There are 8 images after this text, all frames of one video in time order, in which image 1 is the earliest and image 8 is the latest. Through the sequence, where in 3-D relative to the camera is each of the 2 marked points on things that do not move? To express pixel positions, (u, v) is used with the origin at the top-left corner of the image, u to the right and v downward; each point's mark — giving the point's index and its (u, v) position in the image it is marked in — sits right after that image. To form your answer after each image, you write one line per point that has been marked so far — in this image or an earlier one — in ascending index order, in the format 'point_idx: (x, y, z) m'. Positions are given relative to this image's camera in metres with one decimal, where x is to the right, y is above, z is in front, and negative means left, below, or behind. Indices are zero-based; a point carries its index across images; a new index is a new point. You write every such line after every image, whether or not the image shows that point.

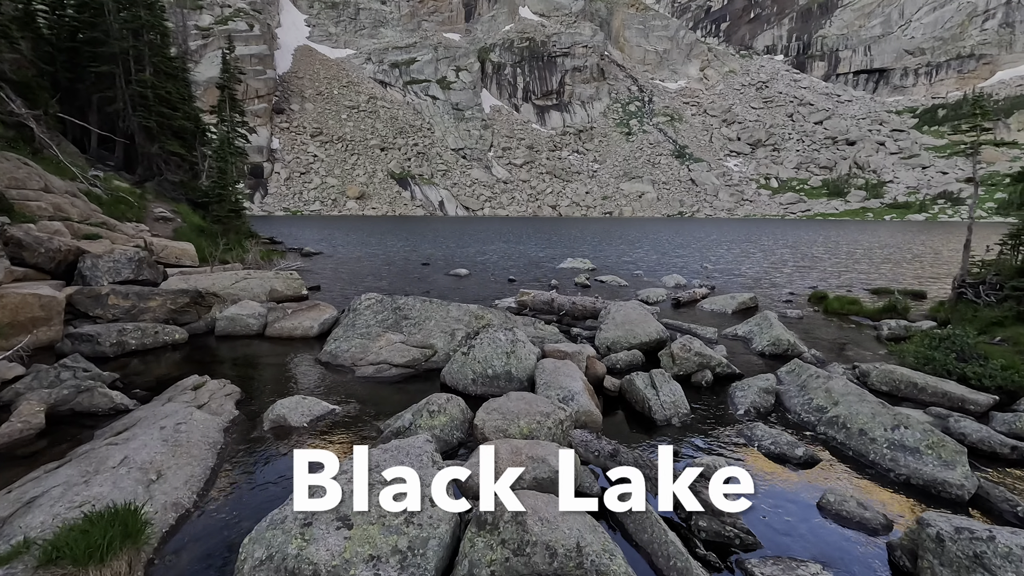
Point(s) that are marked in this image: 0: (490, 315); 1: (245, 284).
0: (-0.6, -0.7, +14.6) m
1: (-10.0, +0.1, +19.9) m
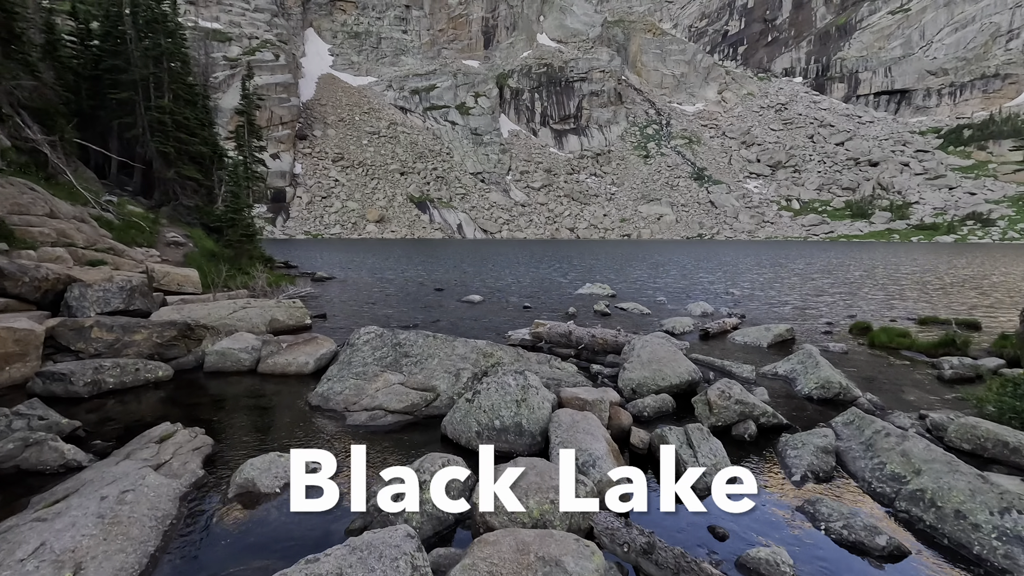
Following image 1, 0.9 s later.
0: (-0.3, -1.5, +13.1) m
1: (-9.5, -0.9, +18.8) m
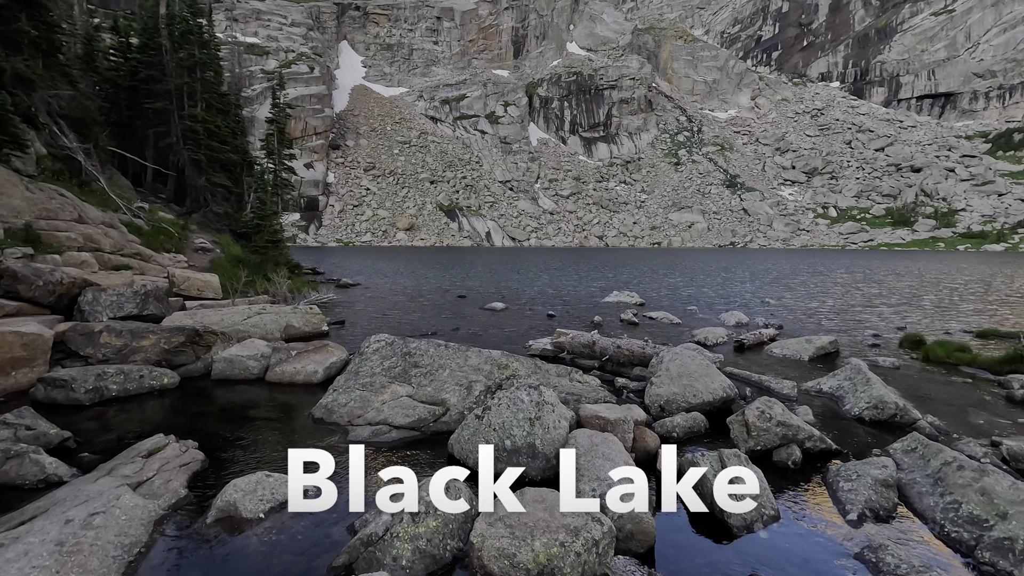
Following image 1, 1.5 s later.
0: (+0.1, -1.7, +12.2) m
1: (-8.8, -1.1, +18.4) m
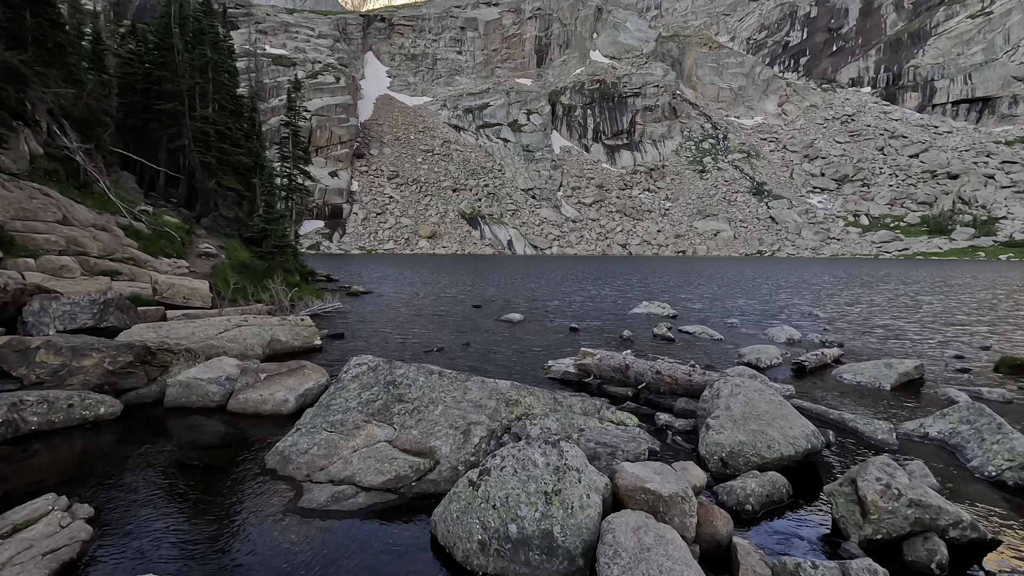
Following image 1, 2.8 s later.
0: (+0.3, -1.9, +9.5) m
1: (-8.3, -1.4, +16.0) m
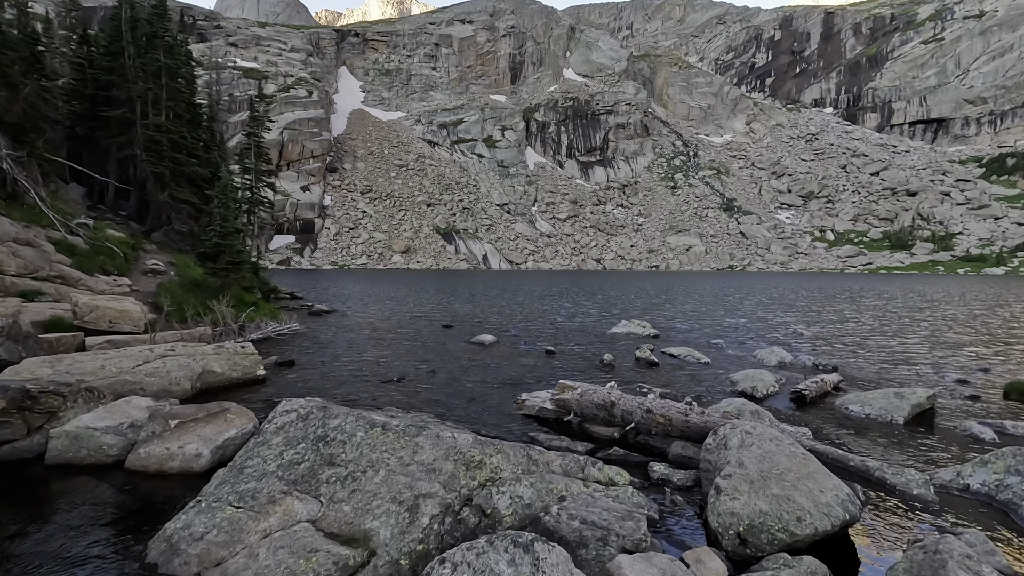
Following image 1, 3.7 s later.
0: (-0.2, -2.3, +7.6) m
1: (-9.1, -2.0, +13.7) m
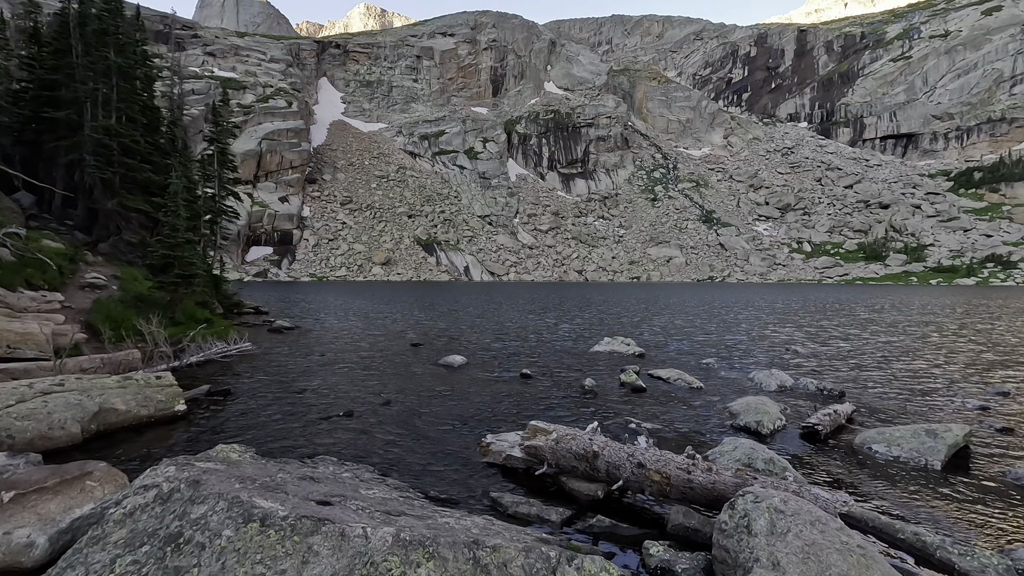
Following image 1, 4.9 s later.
0: (-0.8, -2.6, +5.3) m
1: (-9.9, -2.4, +11.1) m
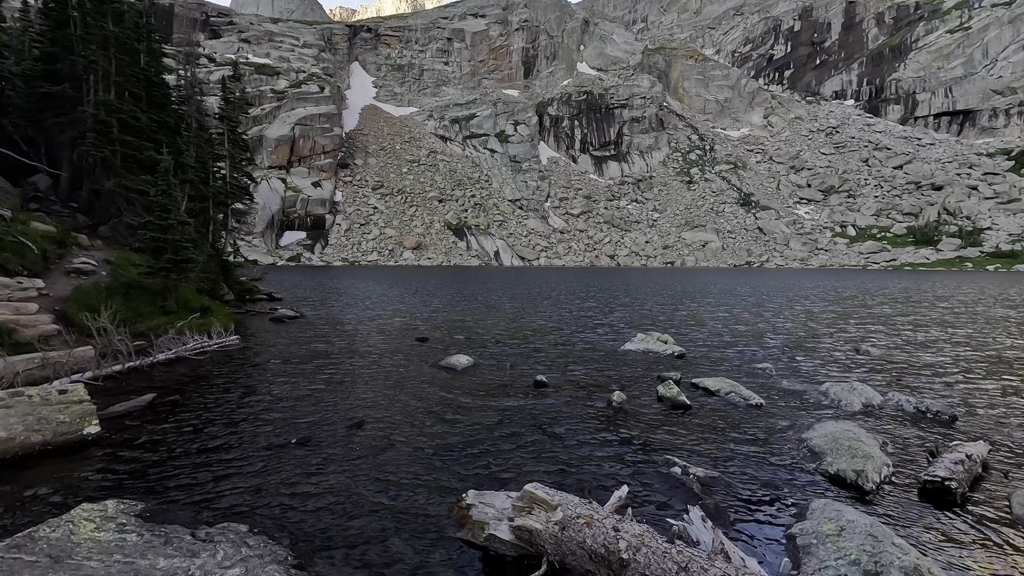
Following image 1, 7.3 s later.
0: (-1.3, -2.7, +1.9) m
1: (-10.0, -2.3, +8.2) m
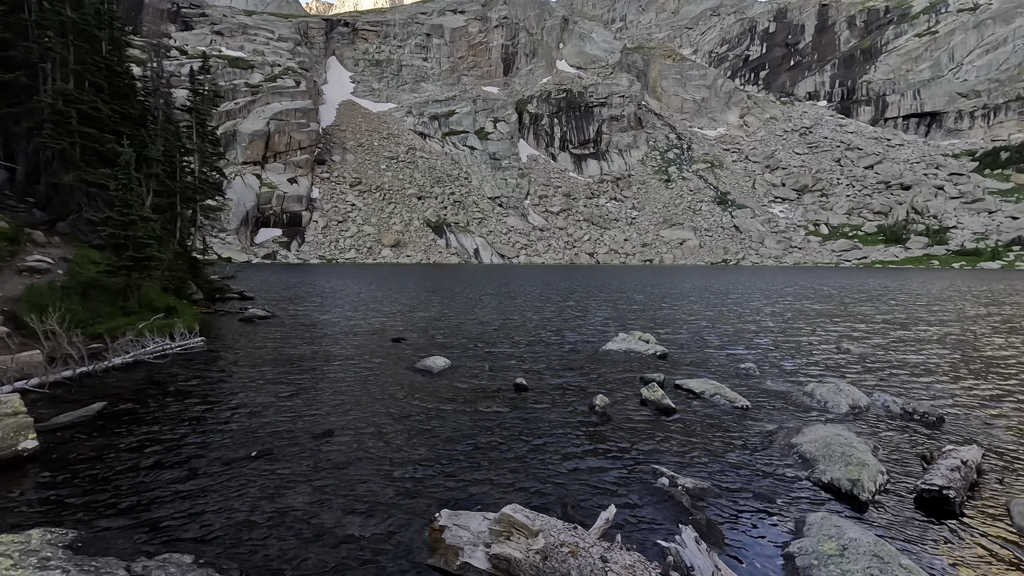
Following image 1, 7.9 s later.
0: (-1.4, -2.7, +1.2) m
1: (-10.3, -2.3, +7.2) m
